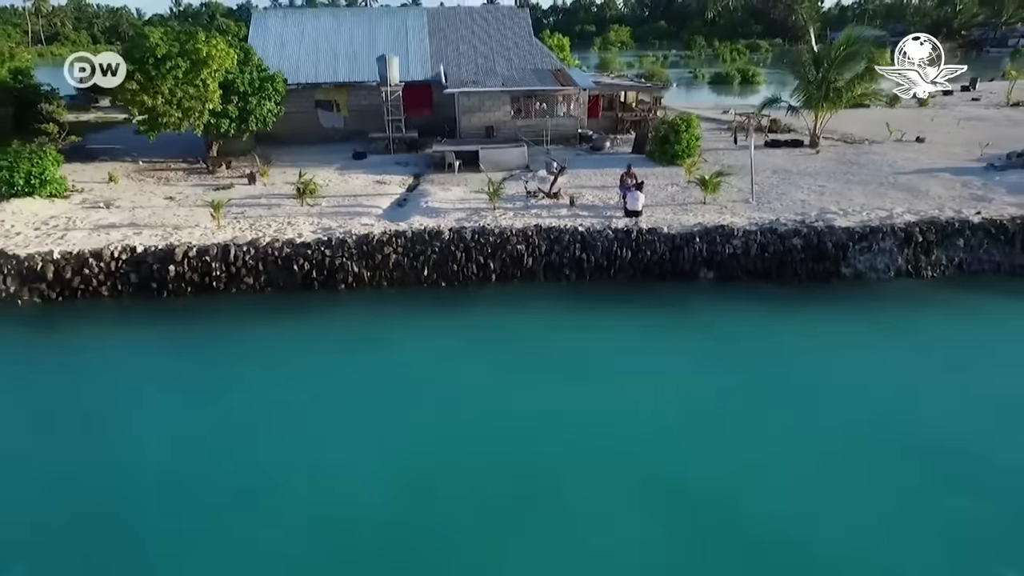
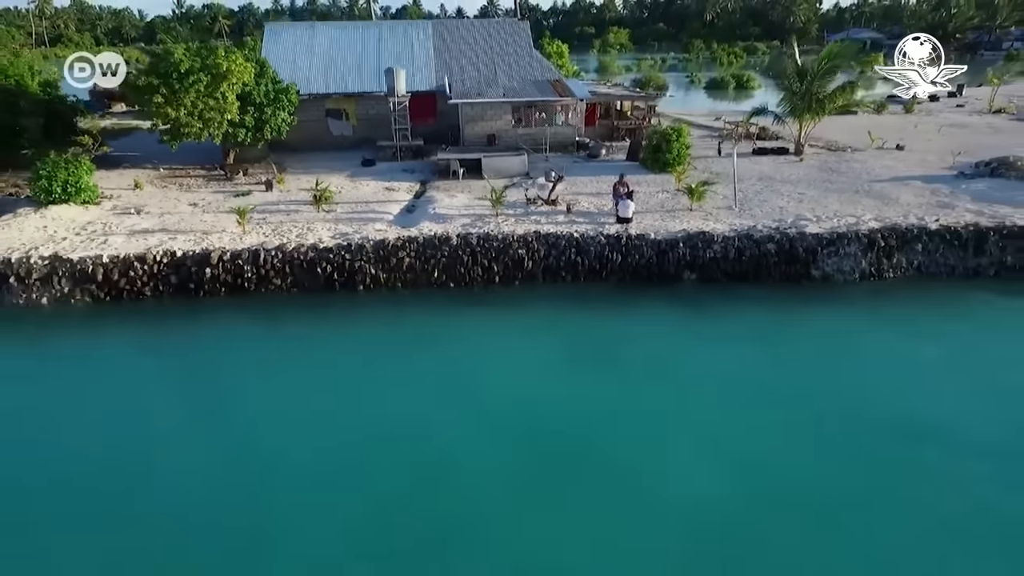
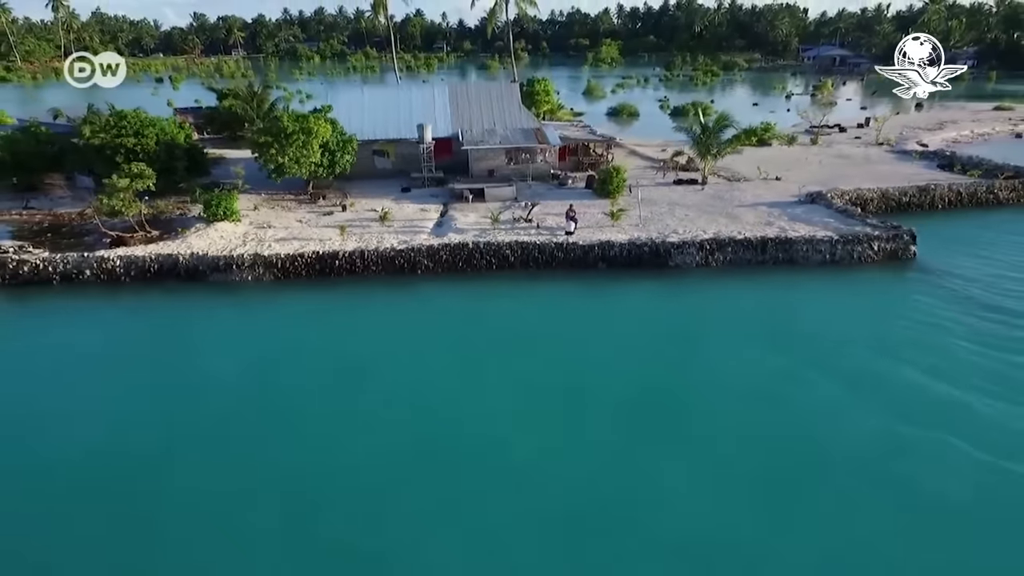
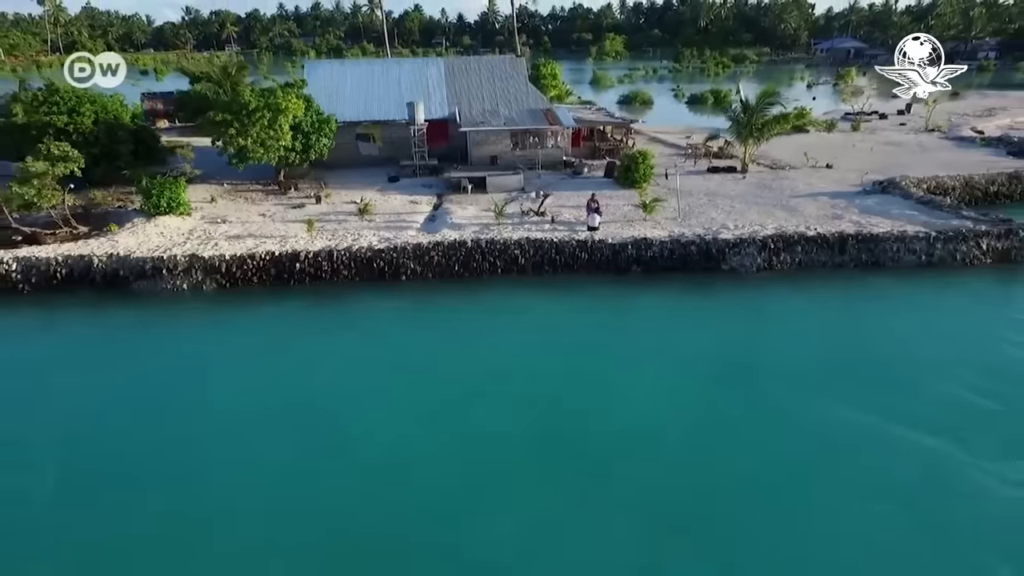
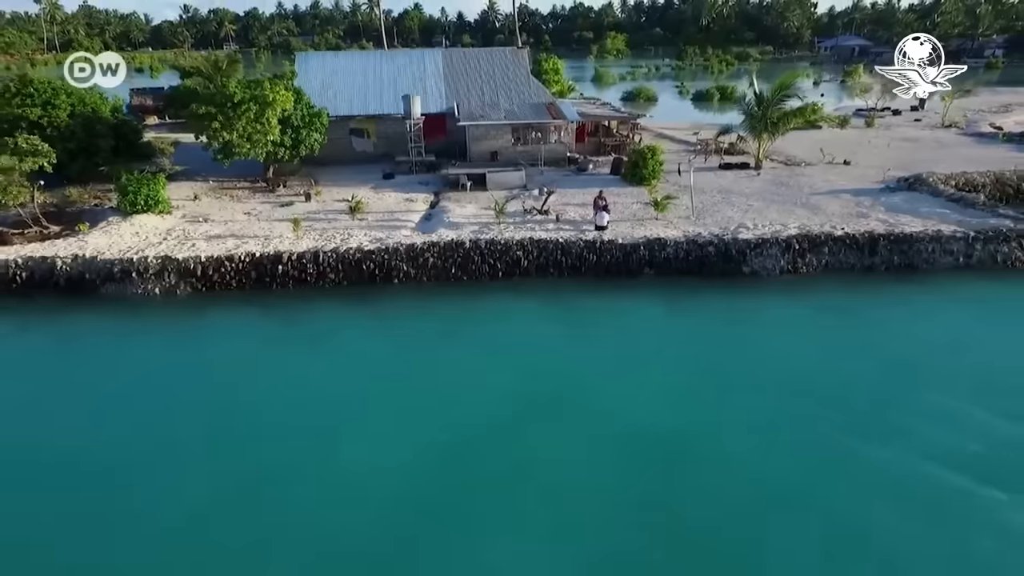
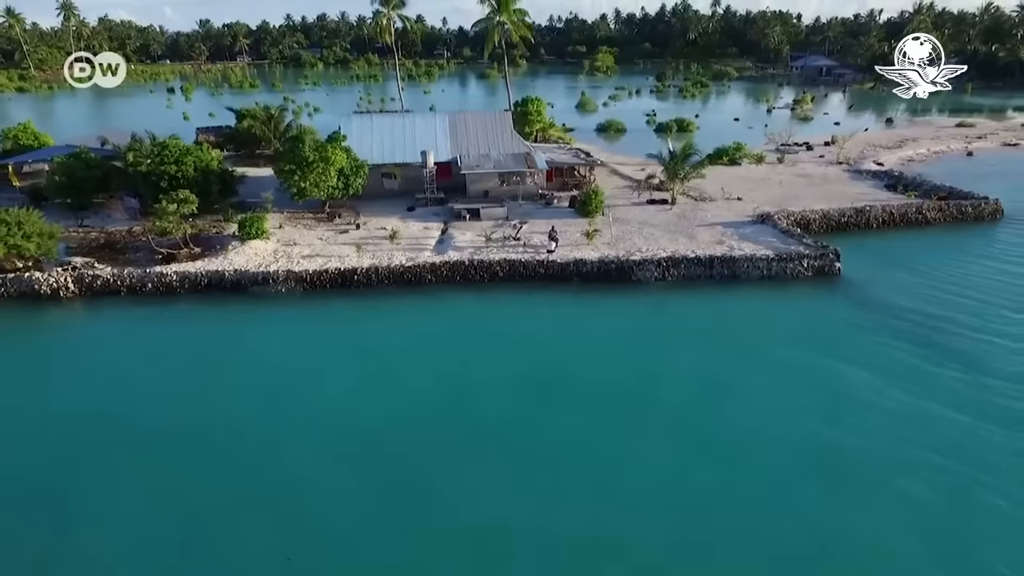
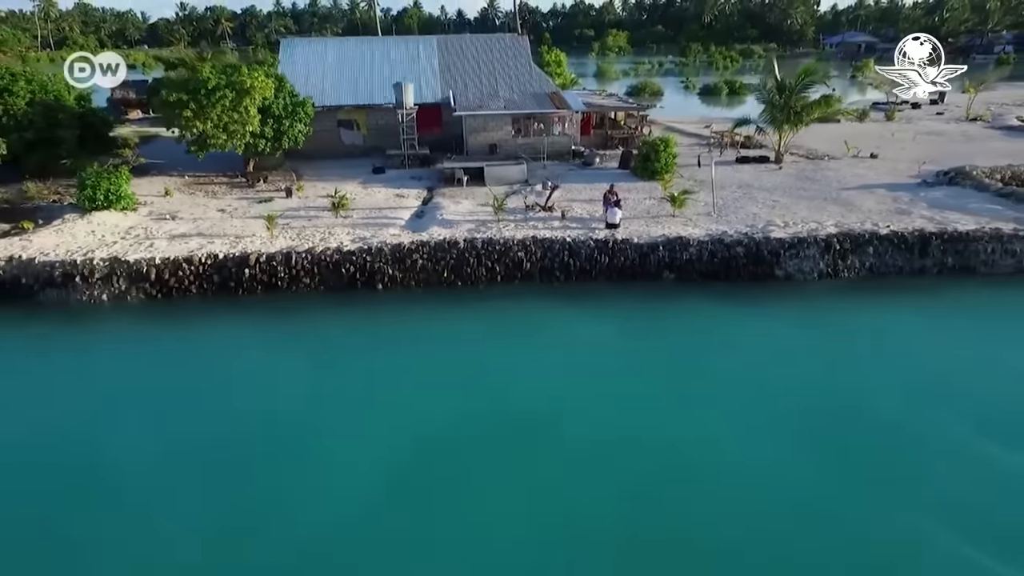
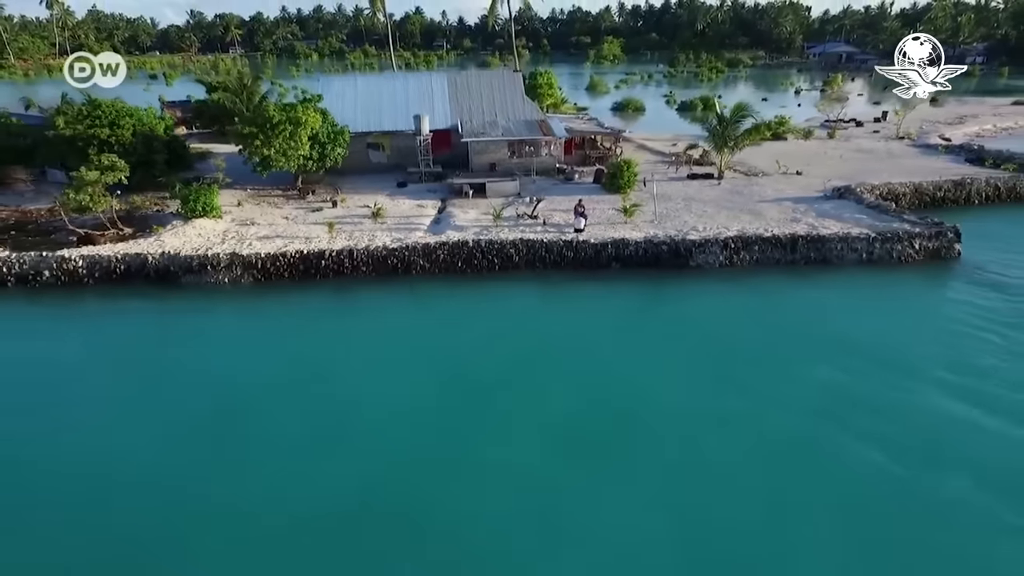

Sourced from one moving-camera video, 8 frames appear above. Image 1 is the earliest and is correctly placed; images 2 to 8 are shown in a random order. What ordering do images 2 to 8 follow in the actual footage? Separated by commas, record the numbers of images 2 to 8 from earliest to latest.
2, 7, 5, 4, 8, 3, 6
